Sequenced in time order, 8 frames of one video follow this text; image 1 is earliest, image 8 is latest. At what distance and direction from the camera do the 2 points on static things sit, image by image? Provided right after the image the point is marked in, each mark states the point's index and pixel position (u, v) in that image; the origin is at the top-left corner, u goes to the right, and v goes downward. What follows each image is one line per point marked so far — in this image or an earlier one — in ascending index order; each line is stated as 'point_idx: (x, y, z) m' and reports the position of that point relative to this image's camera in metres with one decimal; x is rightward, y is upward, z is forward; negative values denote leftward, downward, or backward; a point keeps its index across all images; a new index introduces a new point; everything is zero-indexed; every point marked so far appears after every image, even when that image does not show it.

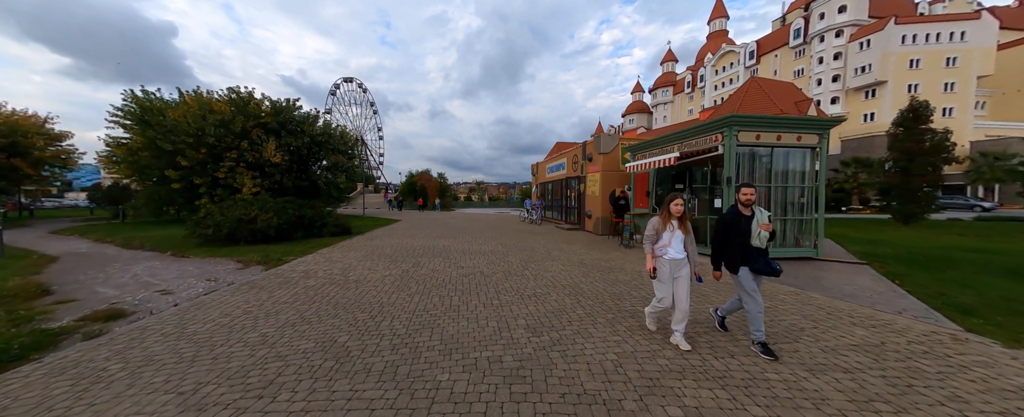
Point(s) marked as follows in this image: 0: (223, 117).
0: (-19.1, +6.0, +20.2) m
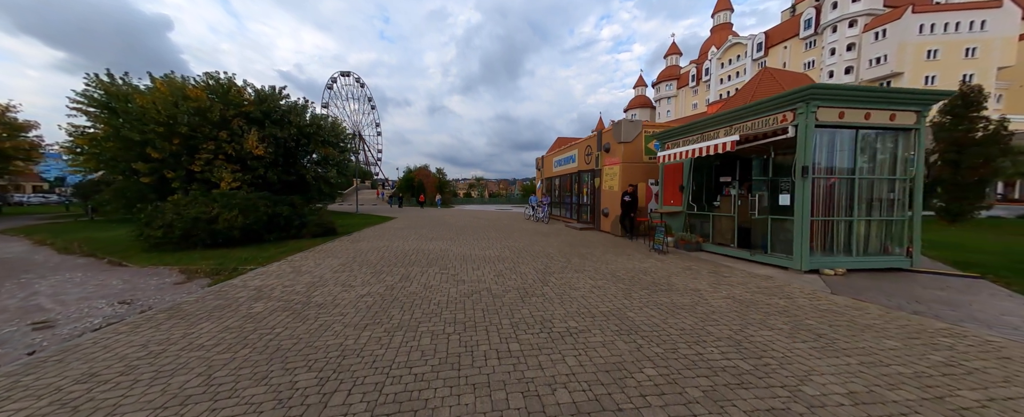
0: (-18.8, +6.2, +18.4) m
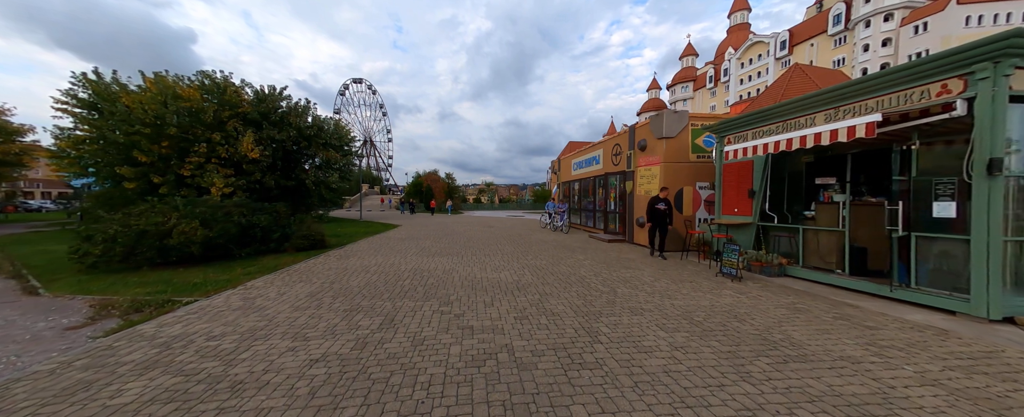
0: (-18.0, +5.8, +17.2) m
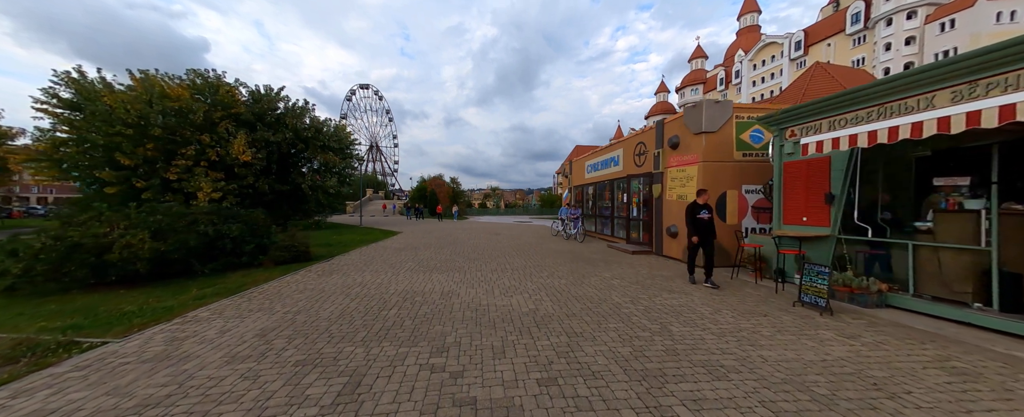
0: (-17.5, +5.5, +16.1) m
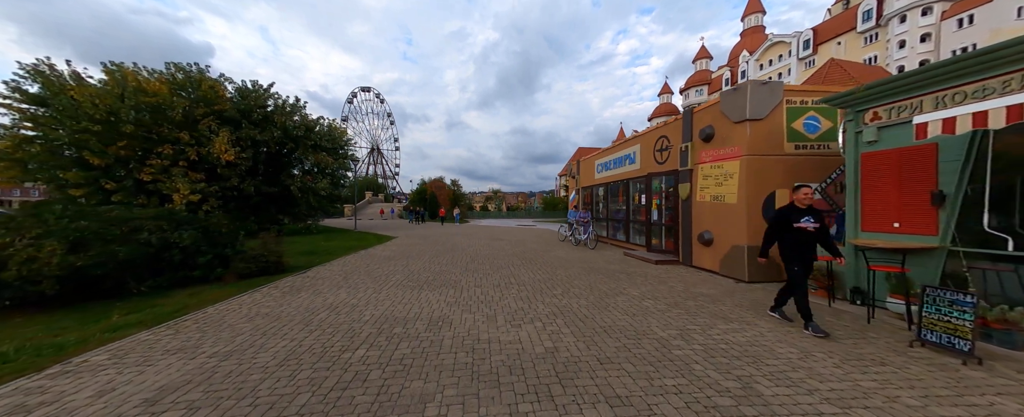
0: (-17.3, +5.3, +14.9) m
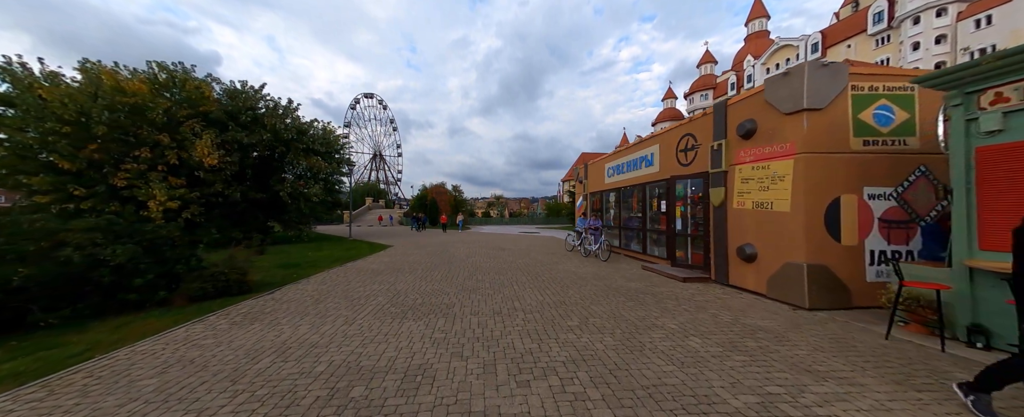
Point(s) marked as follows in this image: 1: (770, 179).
0: (-17.2, +4.9, +14.0) m
1: (+5.3, +0.6, +6.2) m
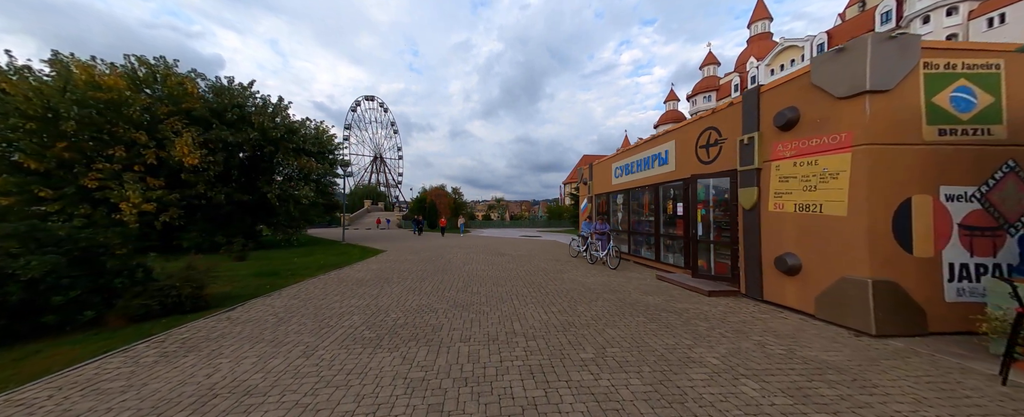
0: (-17.2, +4.8, +13.1) m
1: (+5.2, +0.5, +5.2) m
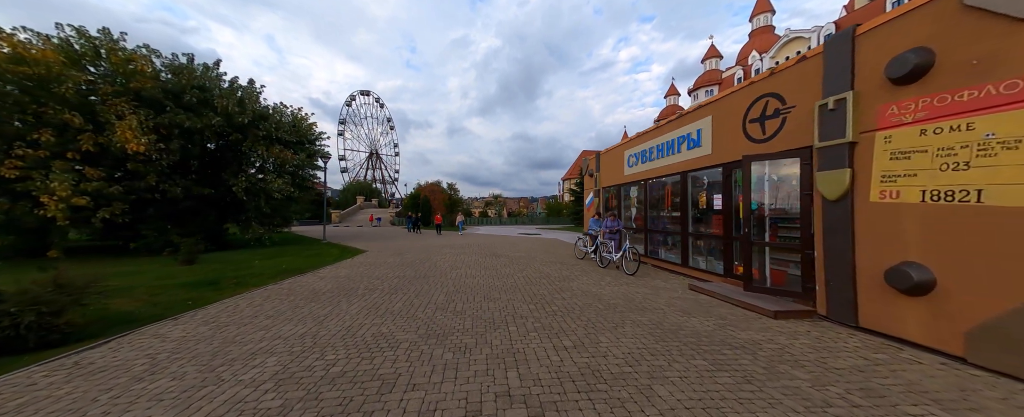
0: (-17.3, +5.0, +11.1) m
1: (+5.2, +0.7, +3.4) m
